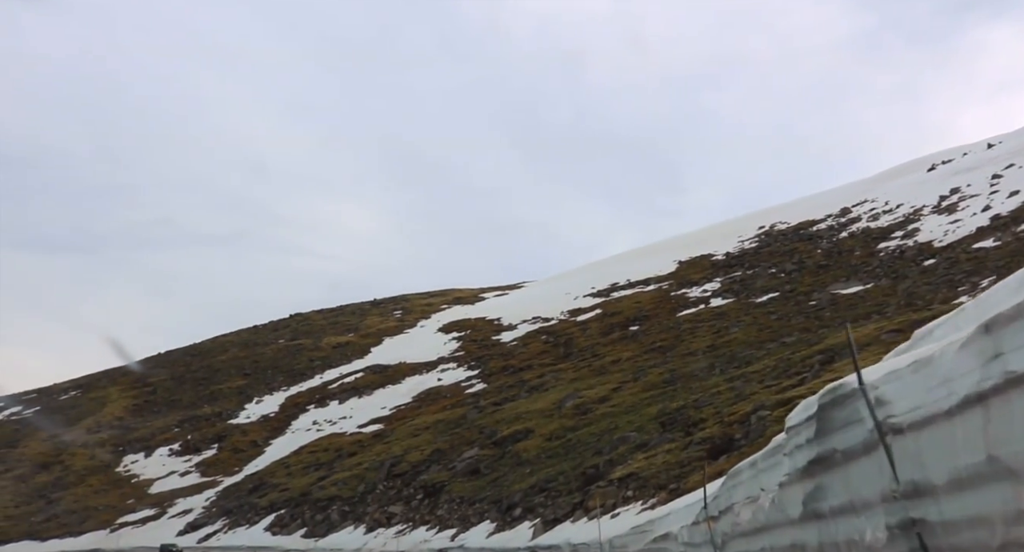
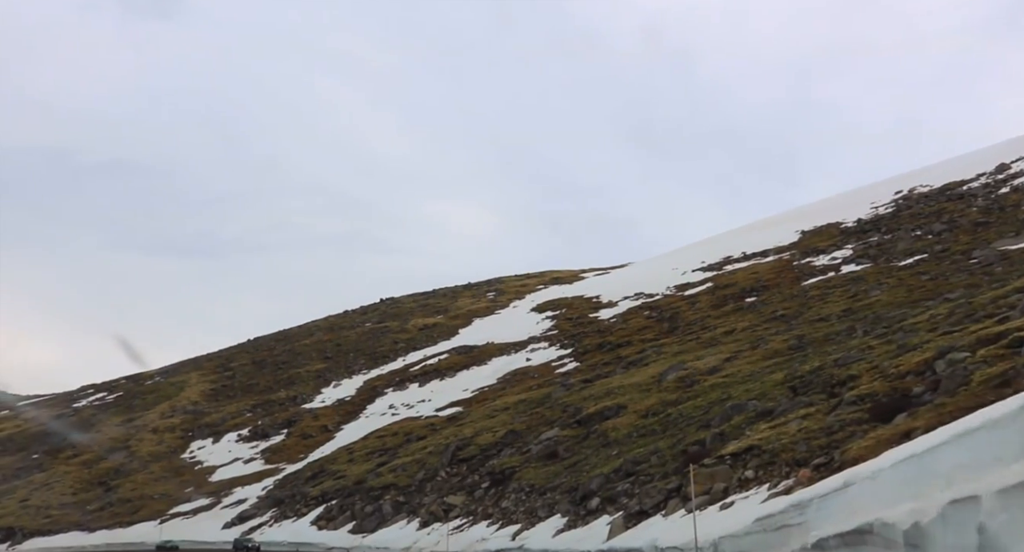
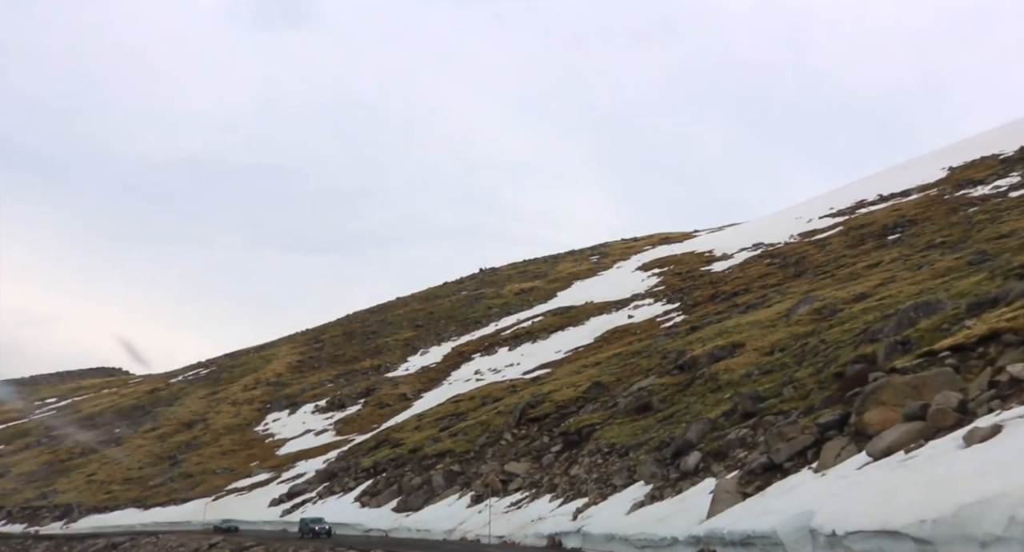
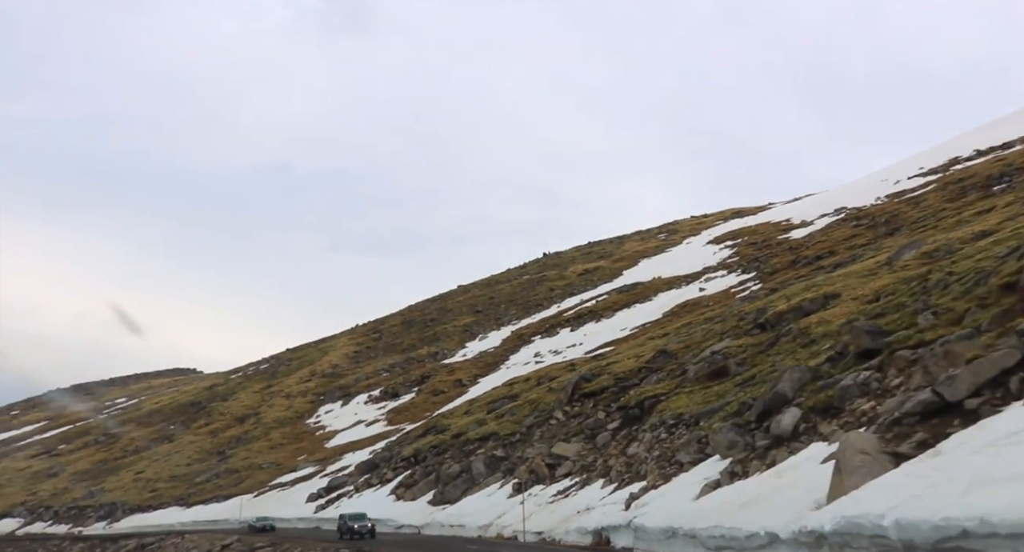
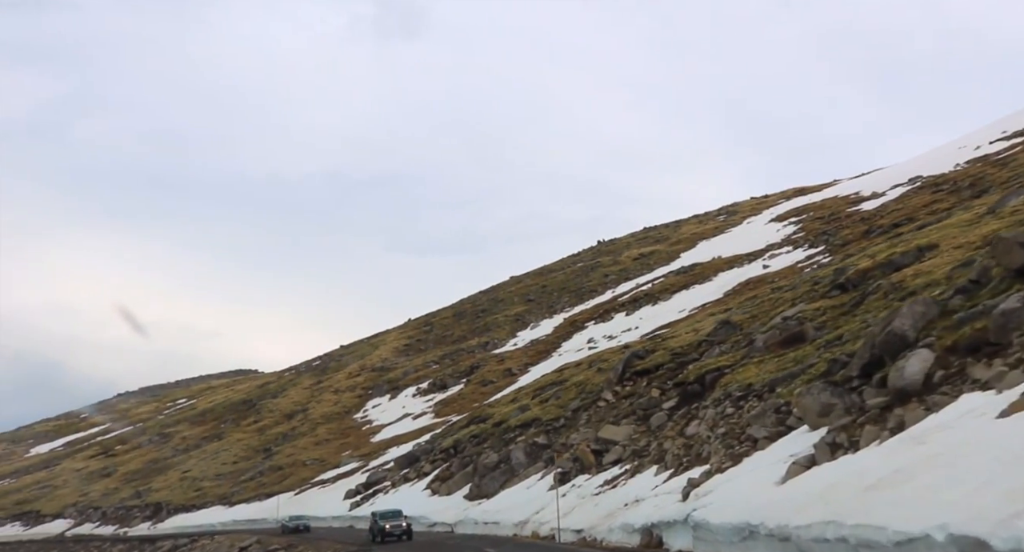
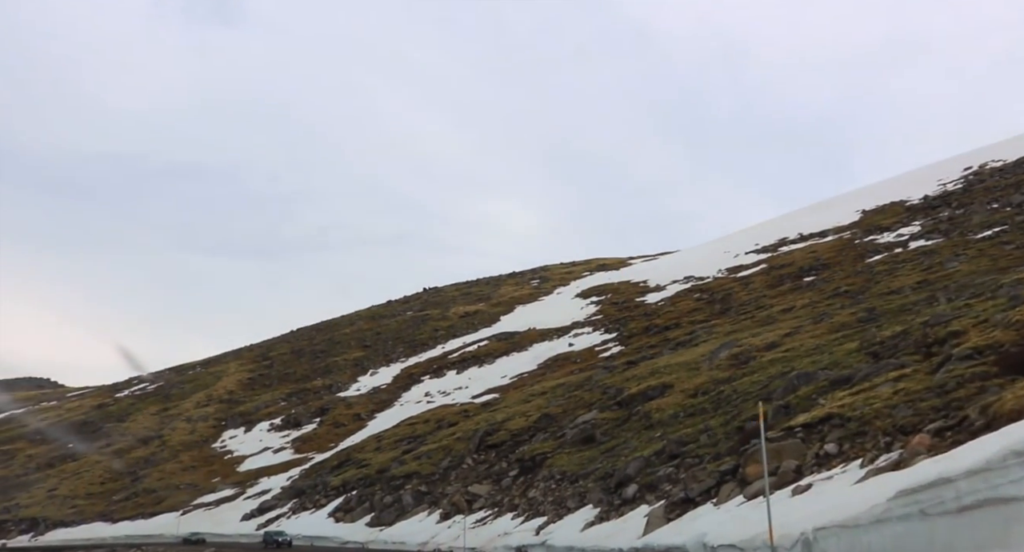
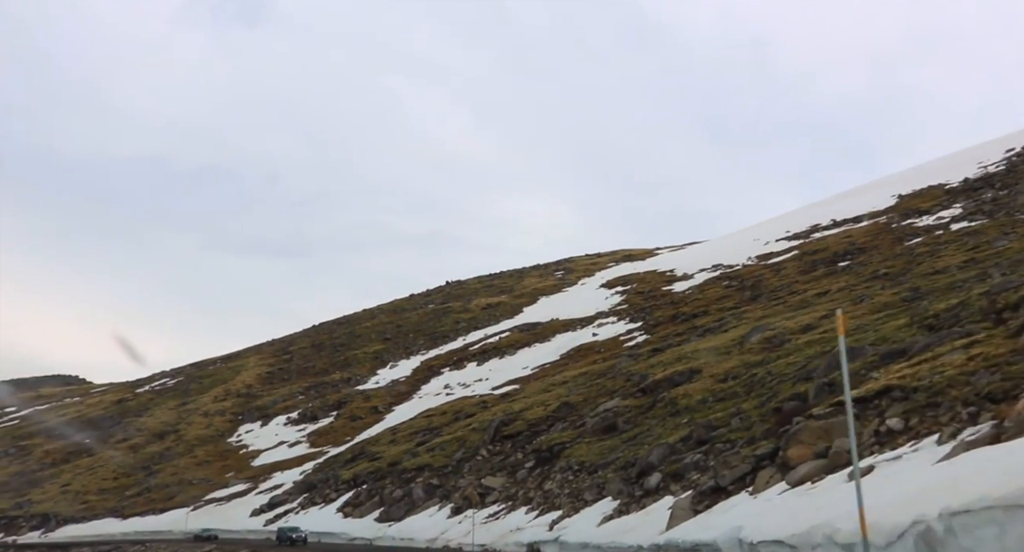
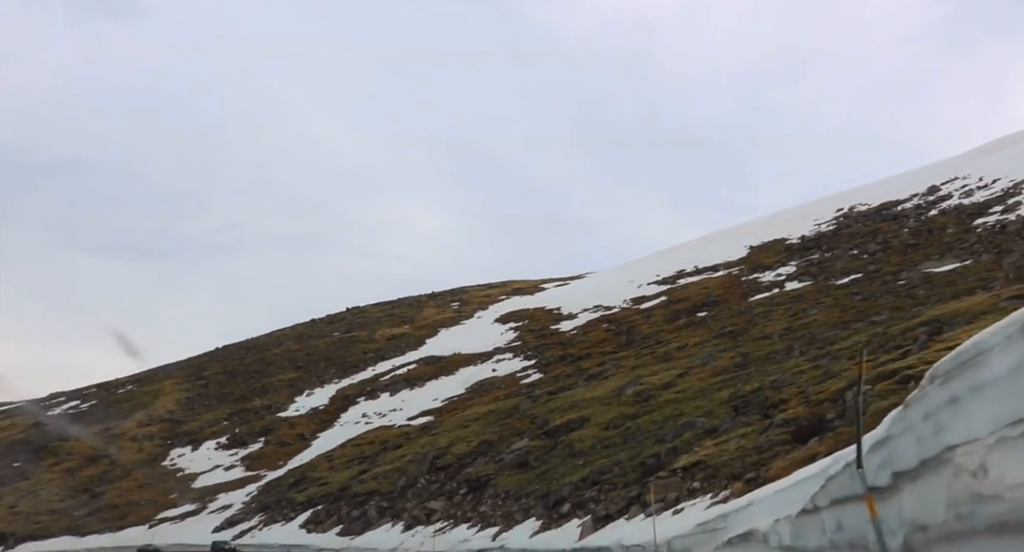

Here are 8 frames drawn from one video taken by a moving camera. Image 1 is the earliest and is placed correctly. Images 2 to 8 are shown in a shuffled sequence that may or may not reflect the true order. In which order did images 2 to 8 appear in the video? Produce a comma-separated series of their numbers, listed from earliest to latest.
8, 2, 6, 7, 3, 4, 5
